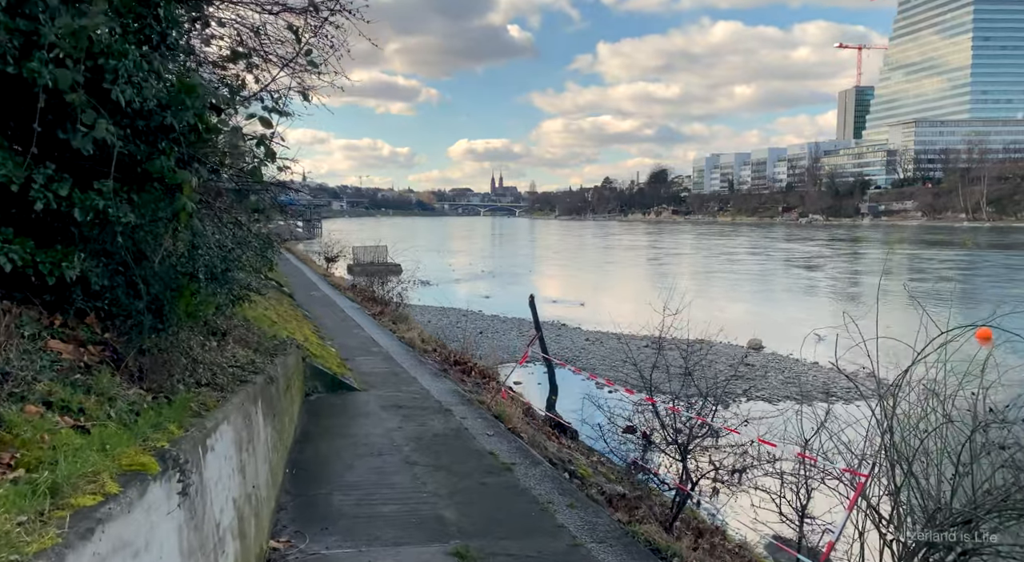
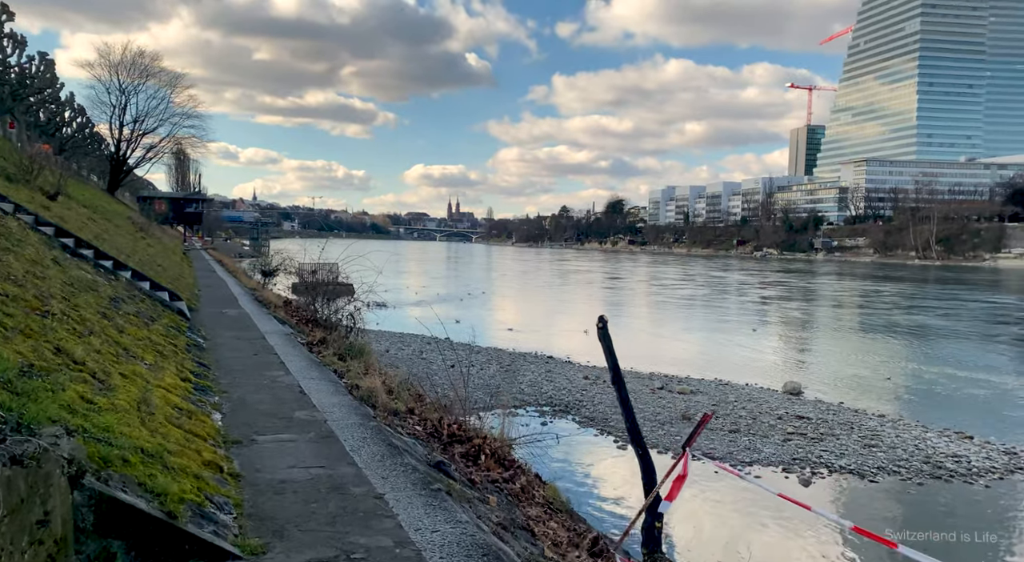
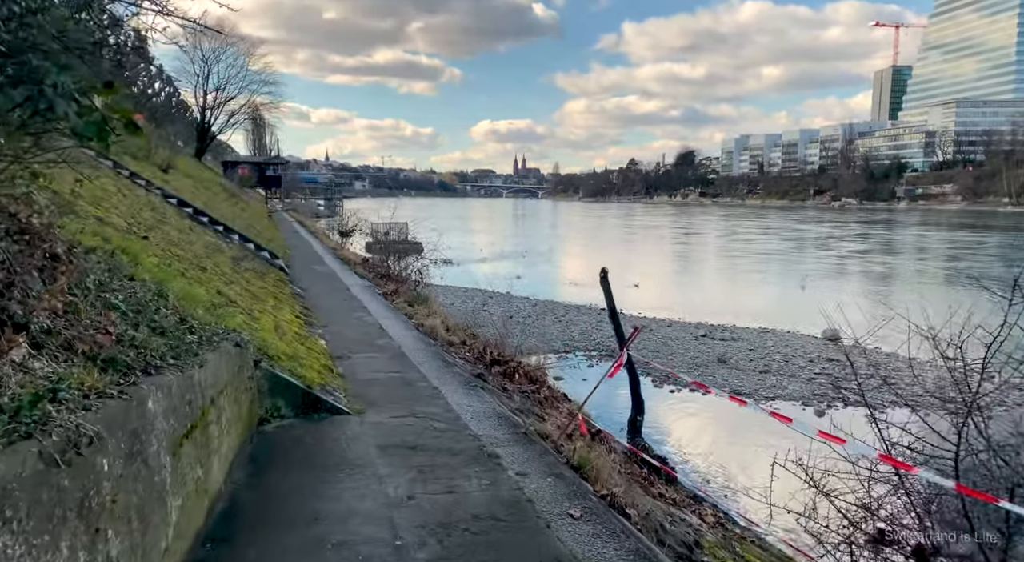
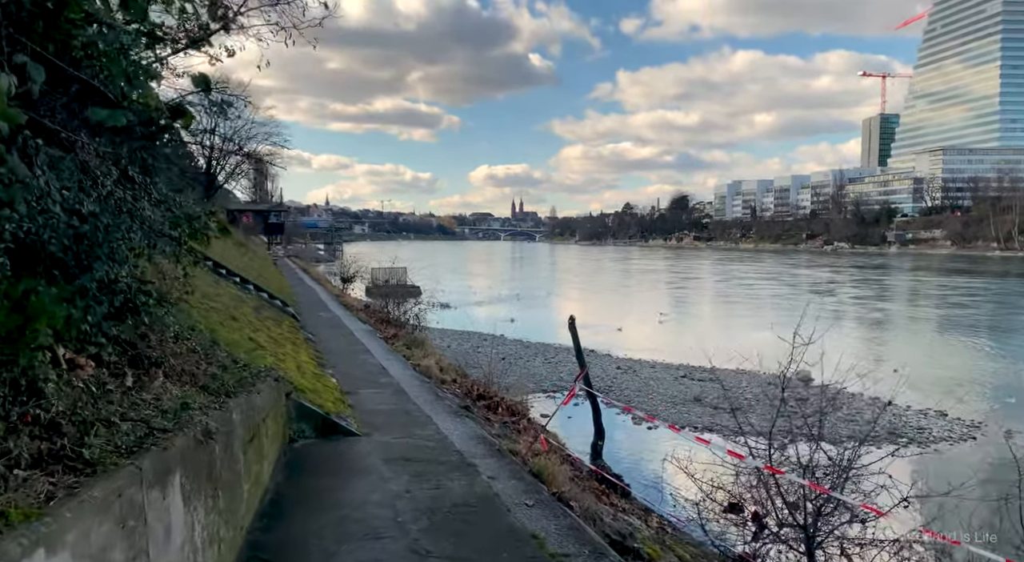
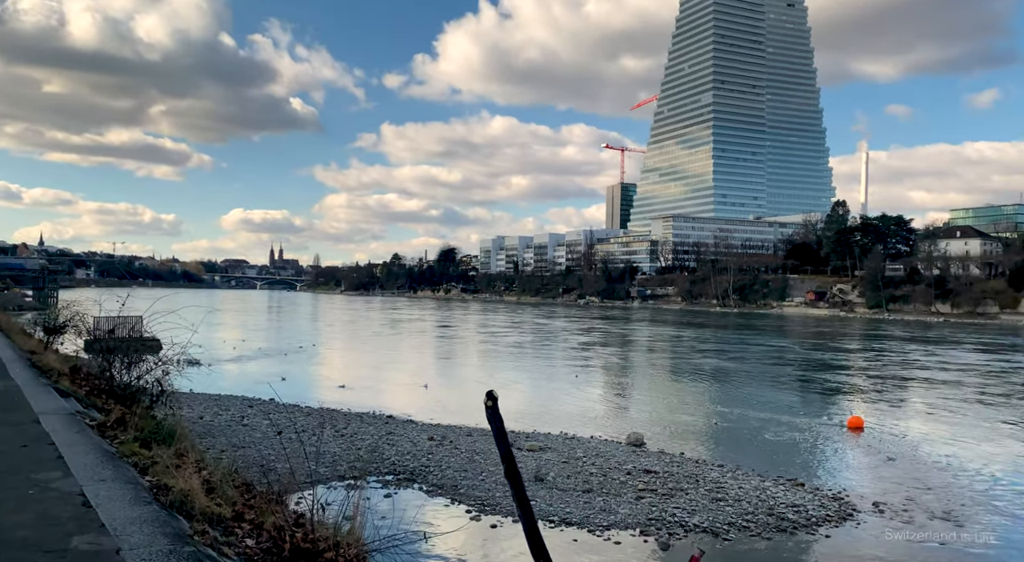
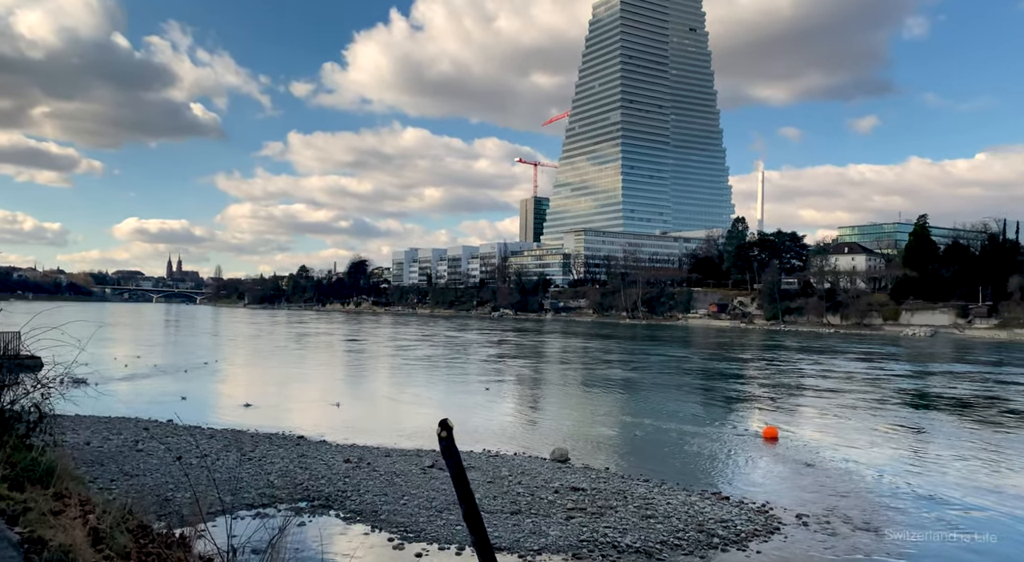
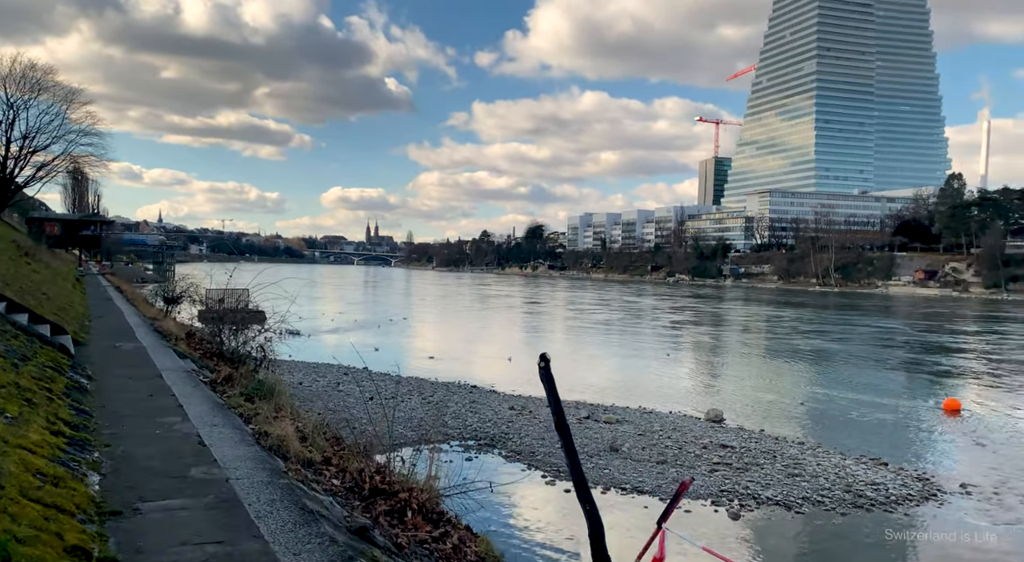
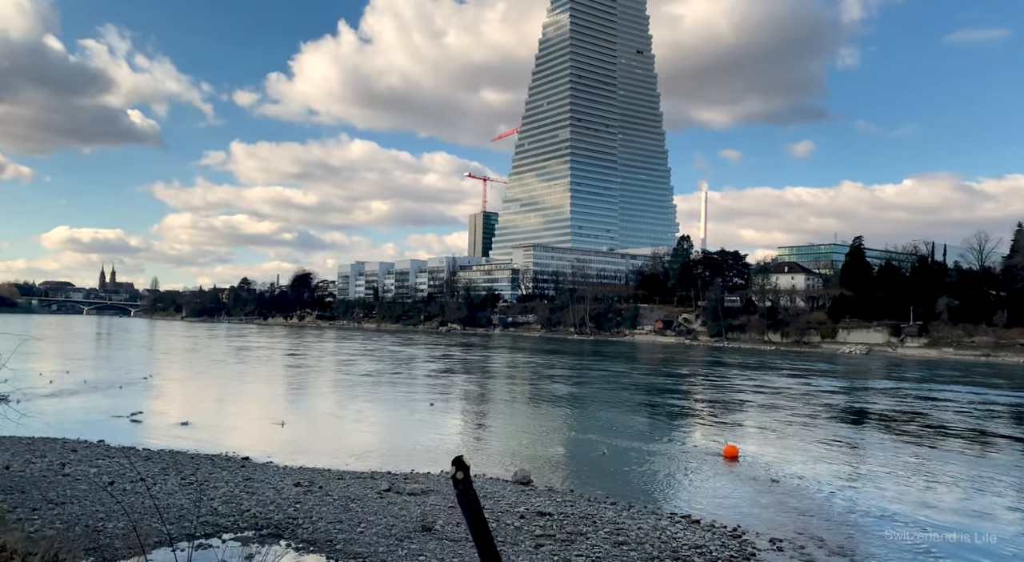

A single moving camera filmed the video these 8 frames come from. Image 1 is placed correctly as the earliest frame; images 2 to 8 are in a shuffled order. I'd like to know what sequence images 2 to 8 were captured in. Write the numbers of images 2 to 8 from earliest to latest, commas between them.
4, 3, 2, 7, 5, 6, 8
